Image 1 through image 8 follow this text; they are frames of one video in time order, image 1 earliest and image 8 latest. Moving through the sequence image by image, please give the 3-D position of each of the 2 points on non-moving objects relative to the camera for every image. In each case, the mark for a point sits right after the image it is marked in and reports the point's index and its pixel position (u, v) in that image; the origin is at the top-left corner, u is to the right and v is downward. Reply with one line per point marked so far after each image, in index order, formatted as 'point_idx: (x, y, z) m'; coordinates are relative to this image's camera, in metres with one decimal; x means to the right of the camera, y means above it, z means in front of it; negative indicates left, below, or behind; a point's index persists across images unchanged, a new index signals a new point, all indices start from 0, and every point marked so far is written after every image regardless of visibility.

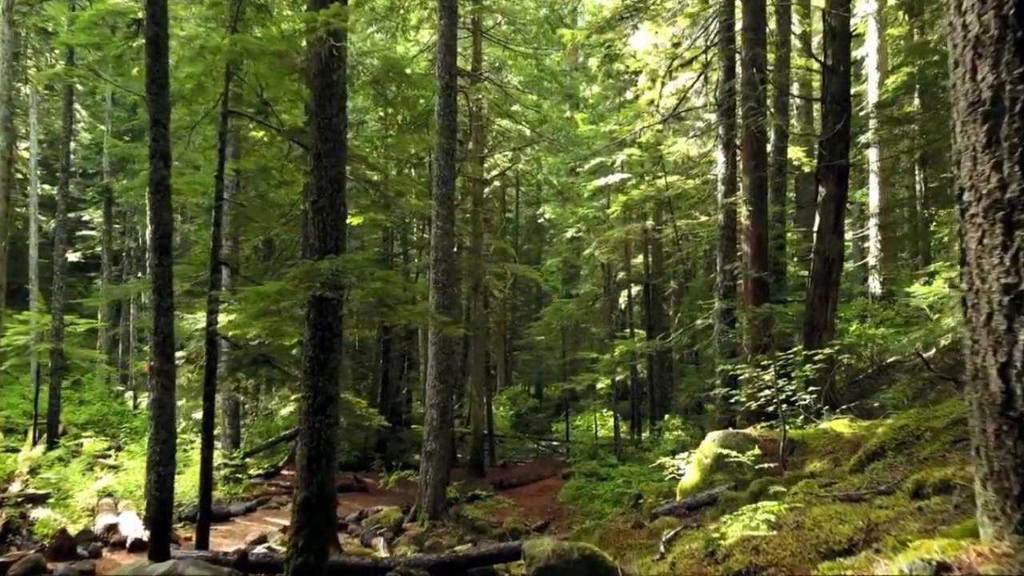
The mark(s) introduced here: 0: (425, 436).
0: (-1.6, -2.7, +13.8) m
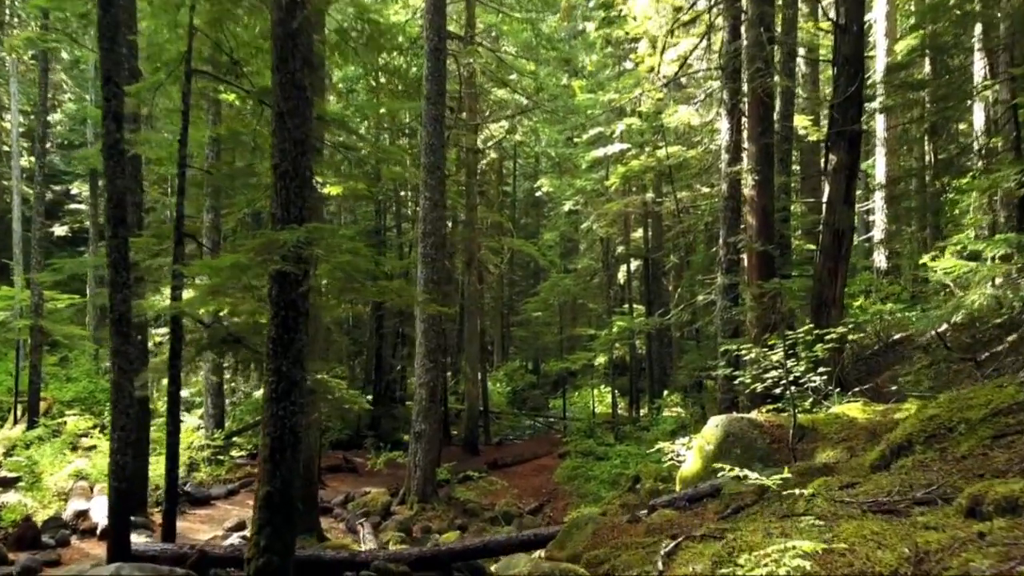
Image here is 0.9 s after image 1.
0: (-1.7, -2.2, +13.2) m
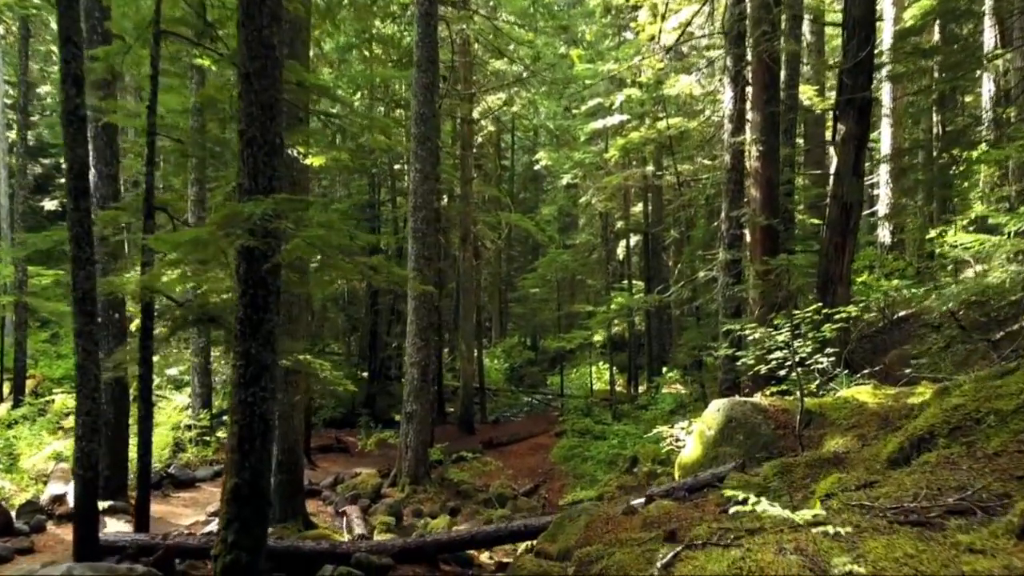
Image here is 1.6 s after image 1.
0: (-1.8, -1.8, +12.8) m
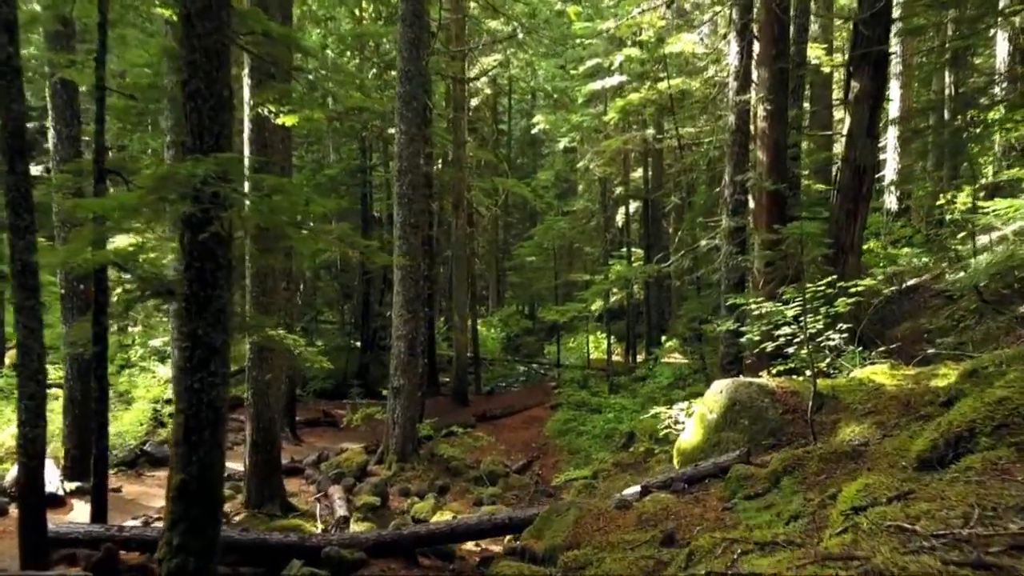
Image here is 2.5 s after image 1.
0: (-1.9, -1.3, +12.3) m
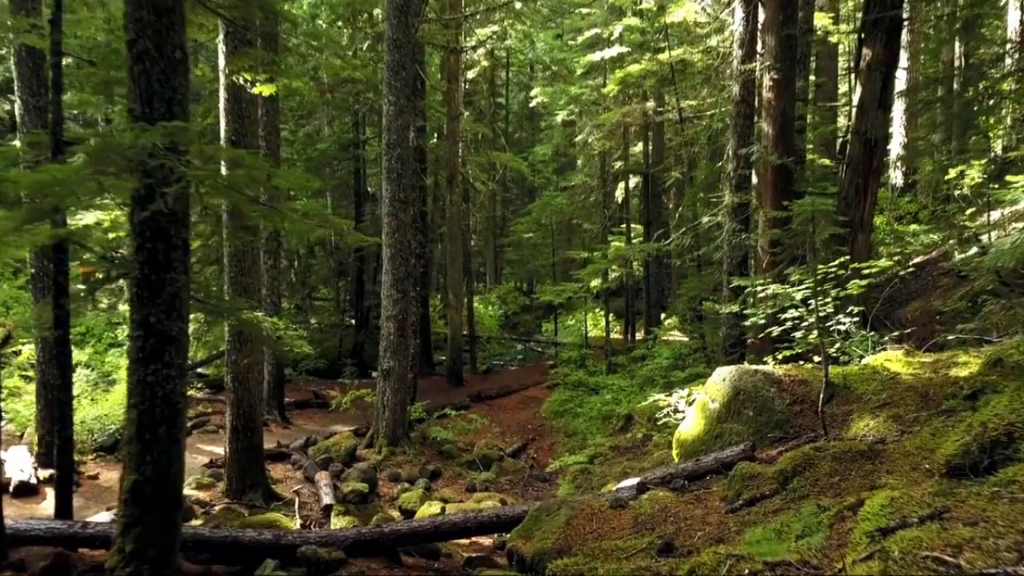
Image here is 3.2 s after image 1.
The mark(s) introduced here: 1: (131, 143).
0: (-2.0, -1.0, +11.8) m
1: (-2.0, +0.8, +4.1) m
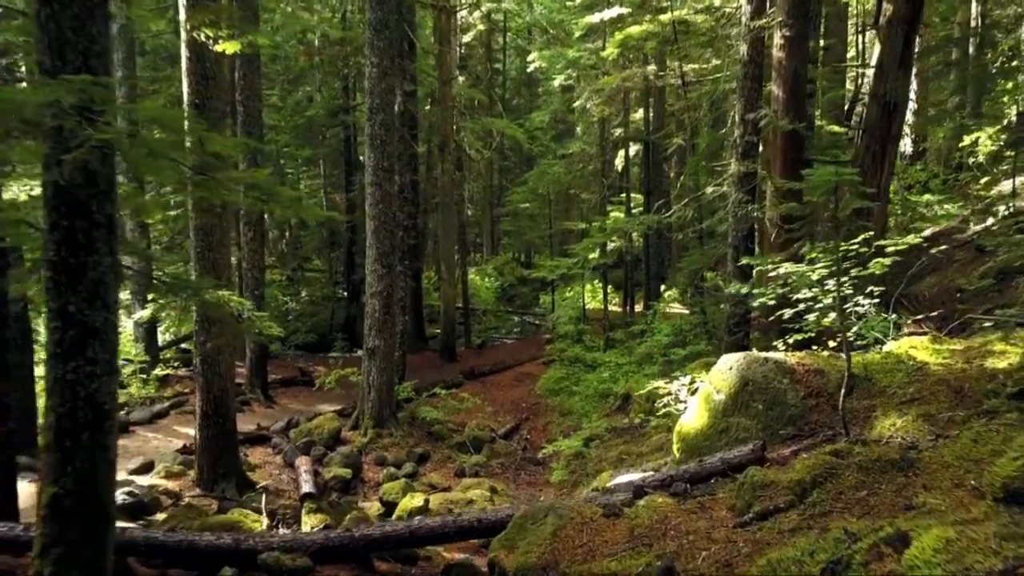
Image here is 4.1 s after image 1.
0: (-2.1, -0.6, +11.2) m
1: (-2.1, +0.8, +3.4) m
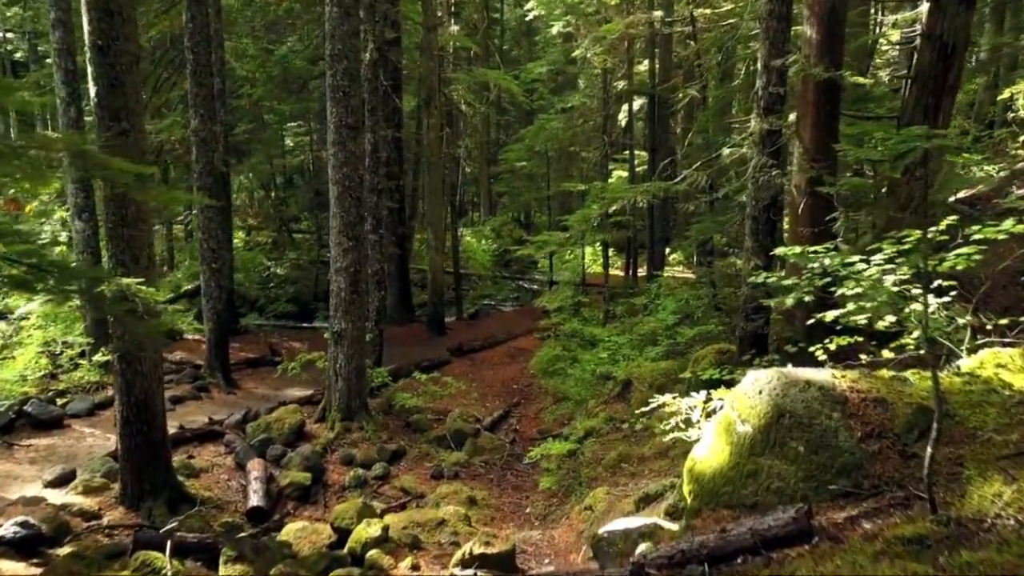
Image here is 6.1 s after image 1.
0: (-2.3, -0.3, +9.9) m
1: (-2.4, +0.7, +2.0) m
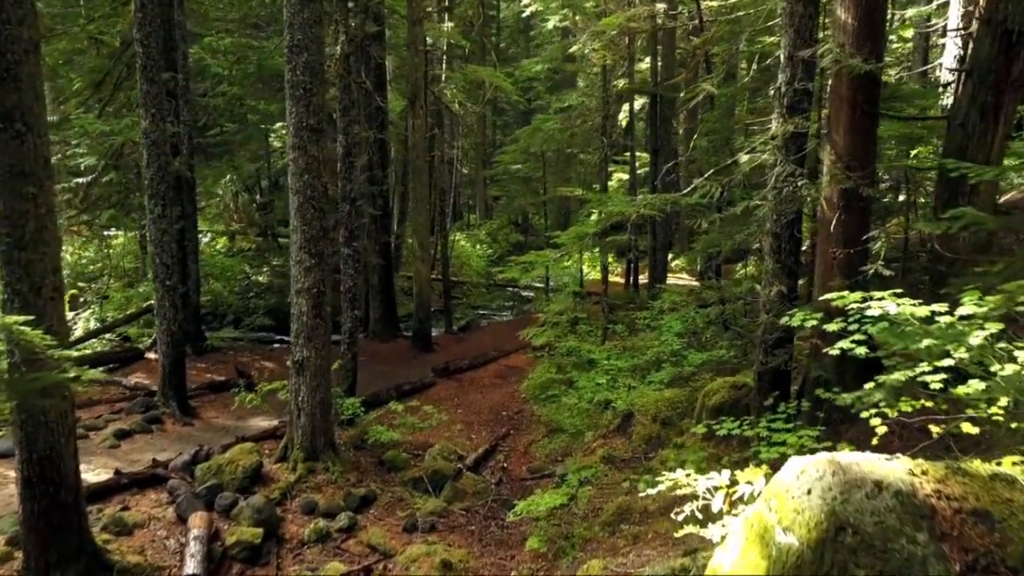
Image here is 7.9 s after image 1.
0: (-2.5, -0.6, +8.8) m
1: (-2.5, +0.4, +0.9) m
